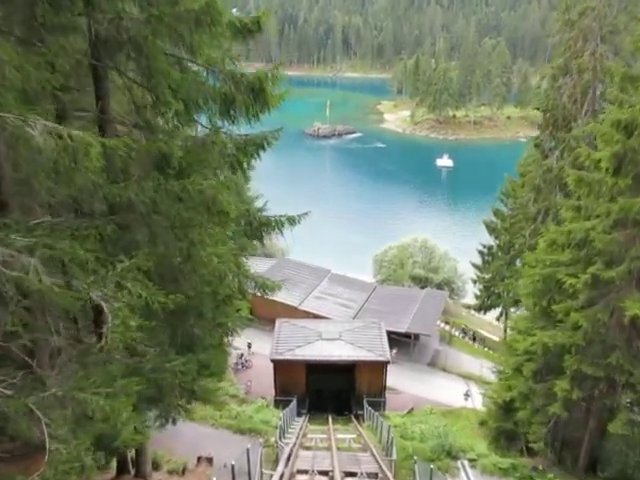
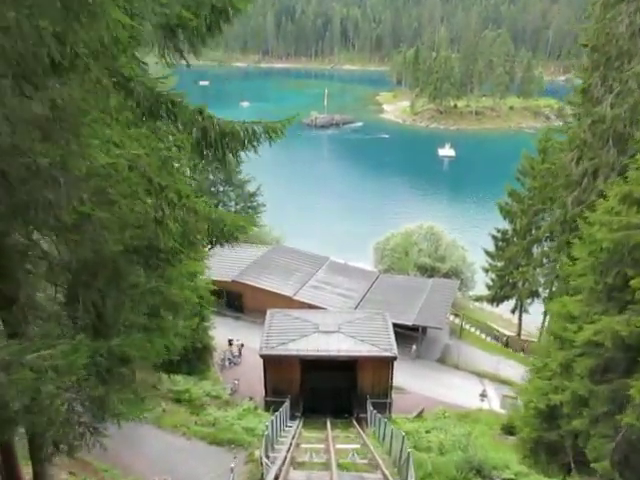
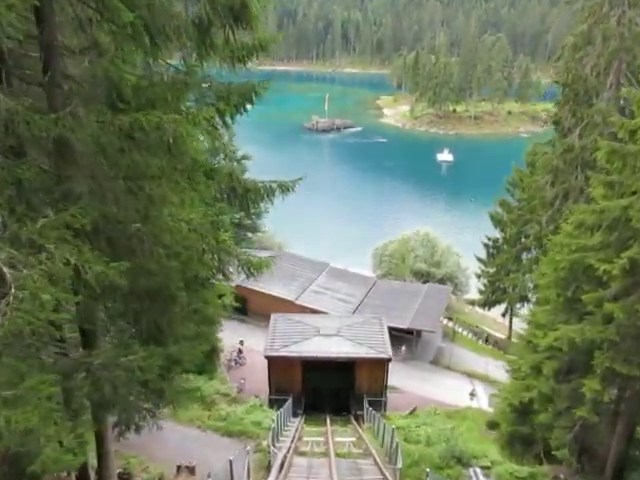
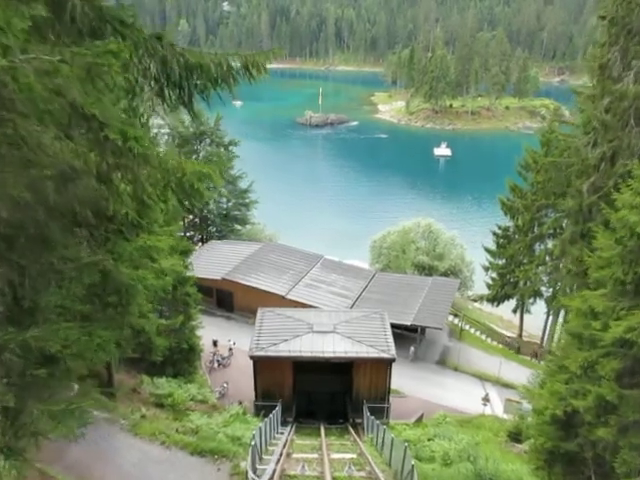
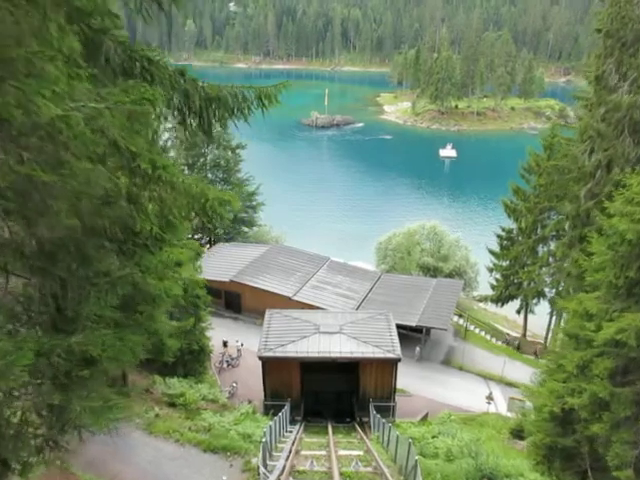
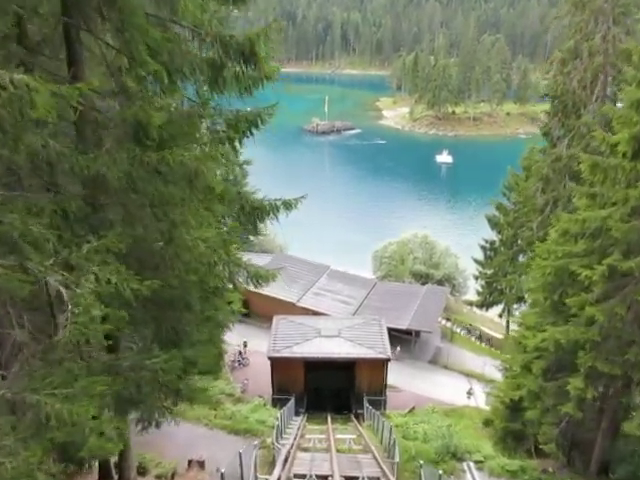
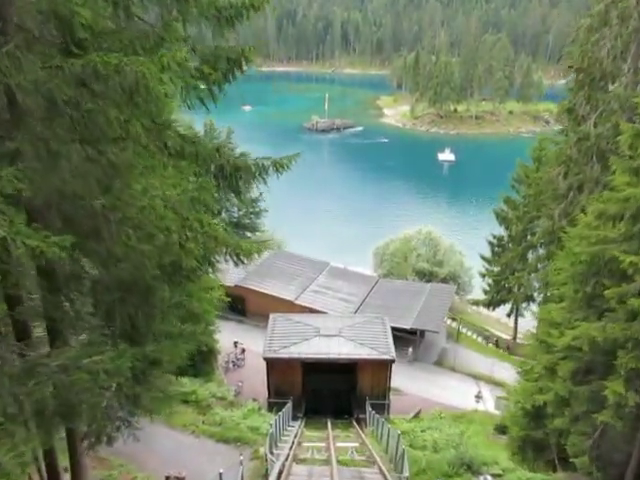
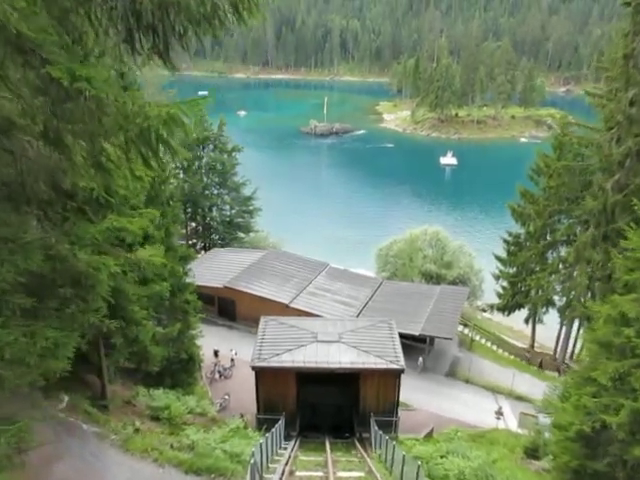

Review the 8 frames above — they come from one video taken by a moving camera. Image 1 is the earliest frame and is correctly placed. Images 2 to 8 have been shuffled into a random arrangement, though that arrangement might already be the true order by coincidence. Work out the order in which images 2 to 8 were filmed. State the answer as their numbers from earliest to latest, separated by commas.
6, 3, 7, 2, 5, 4, 8
